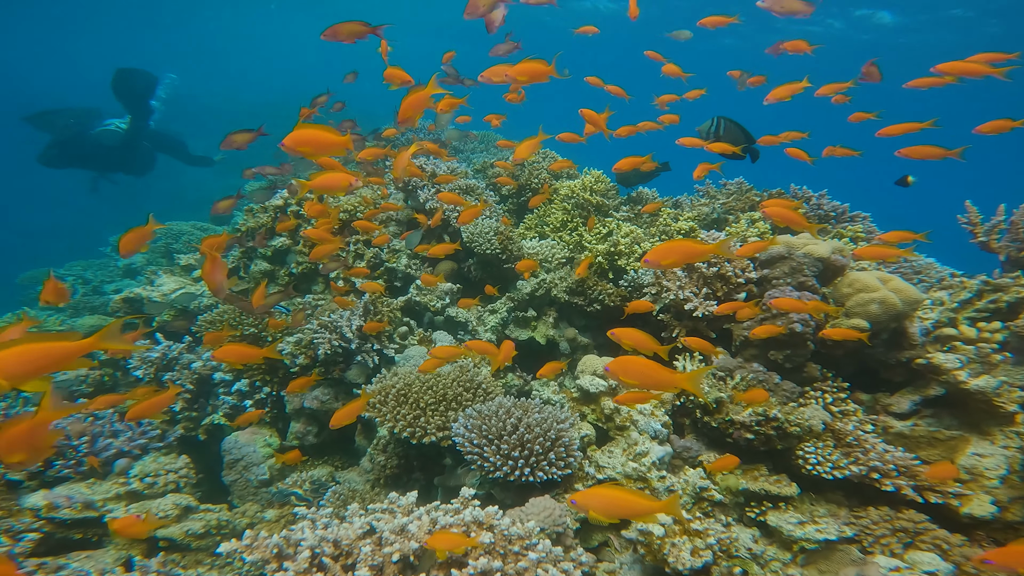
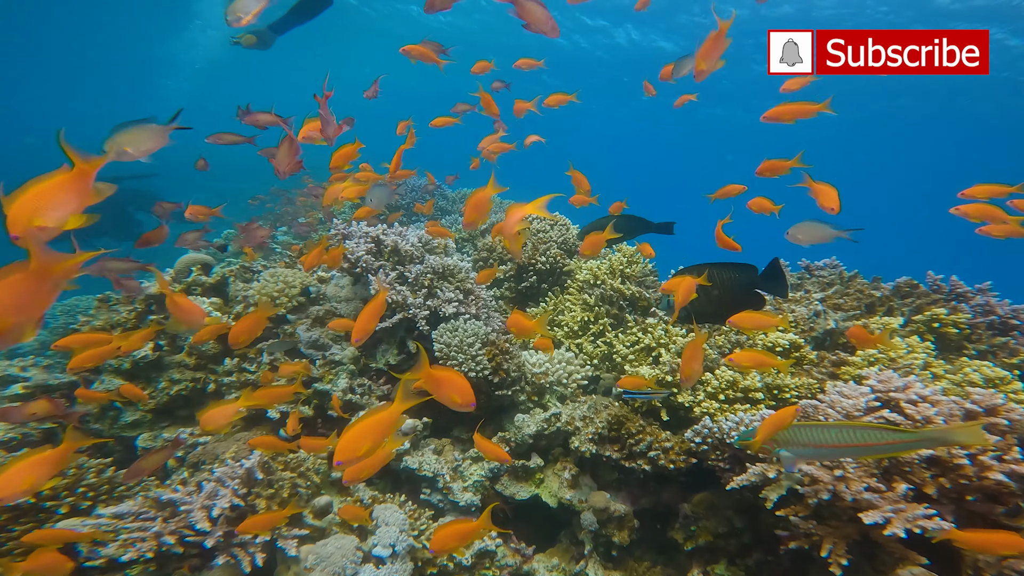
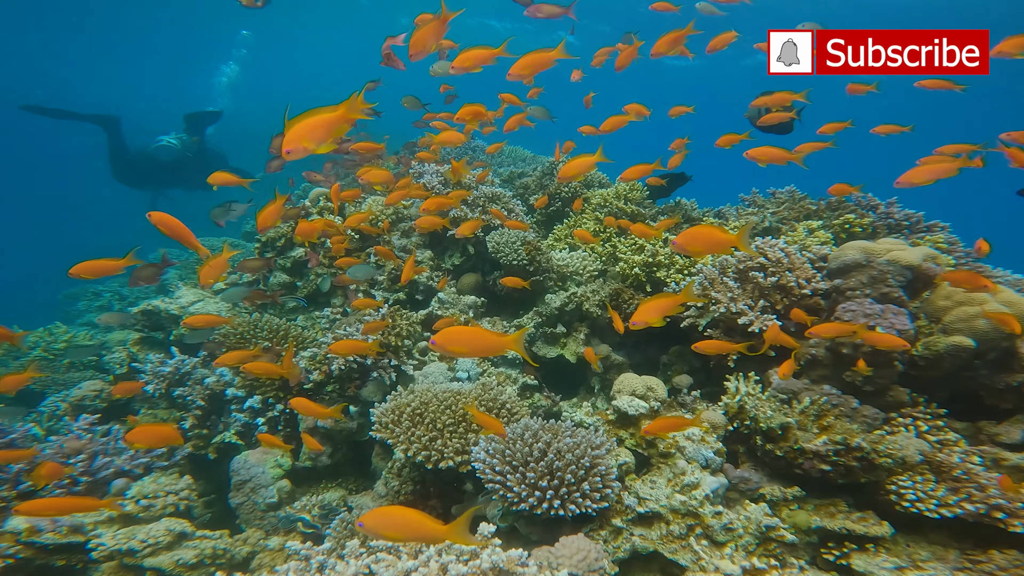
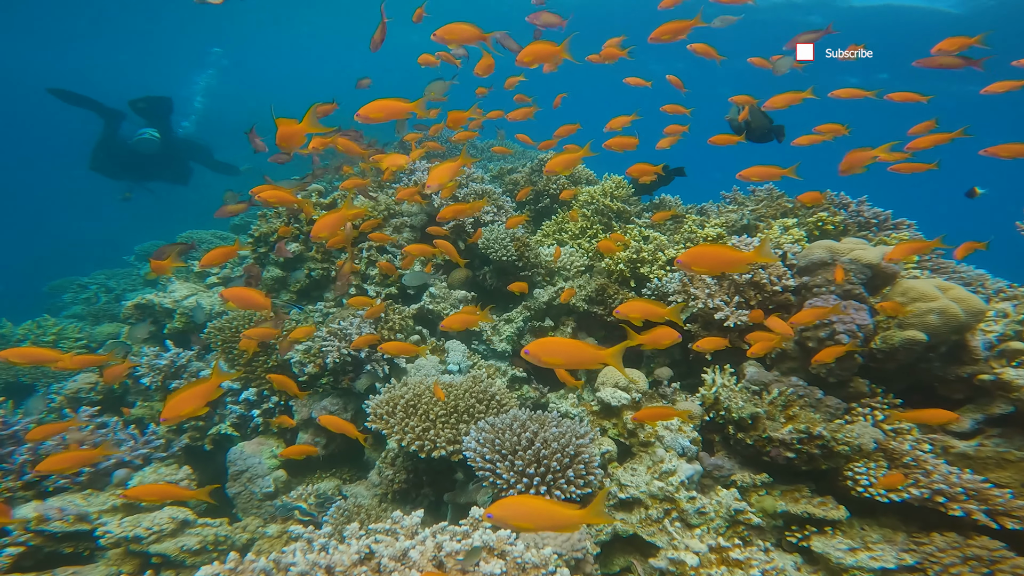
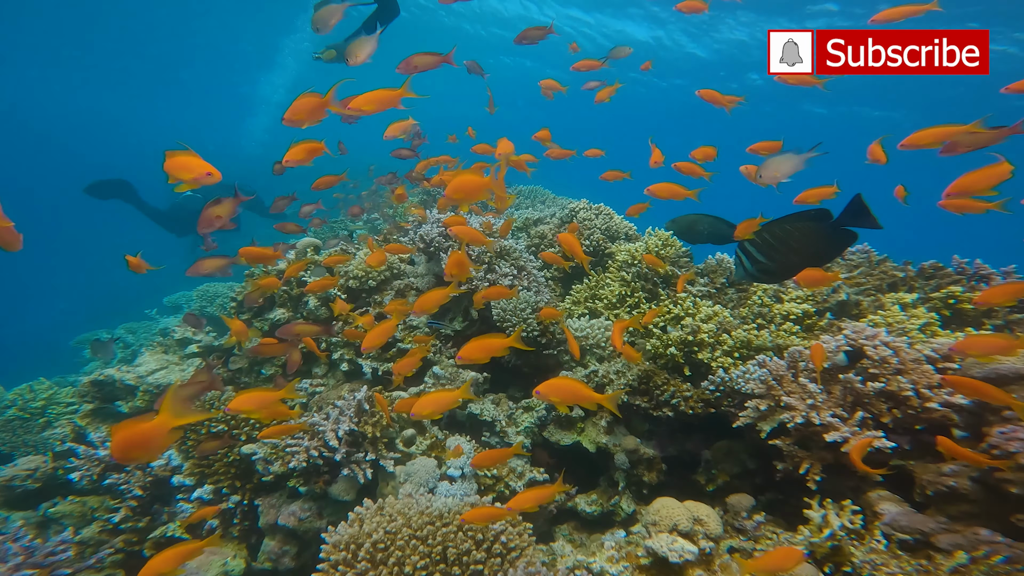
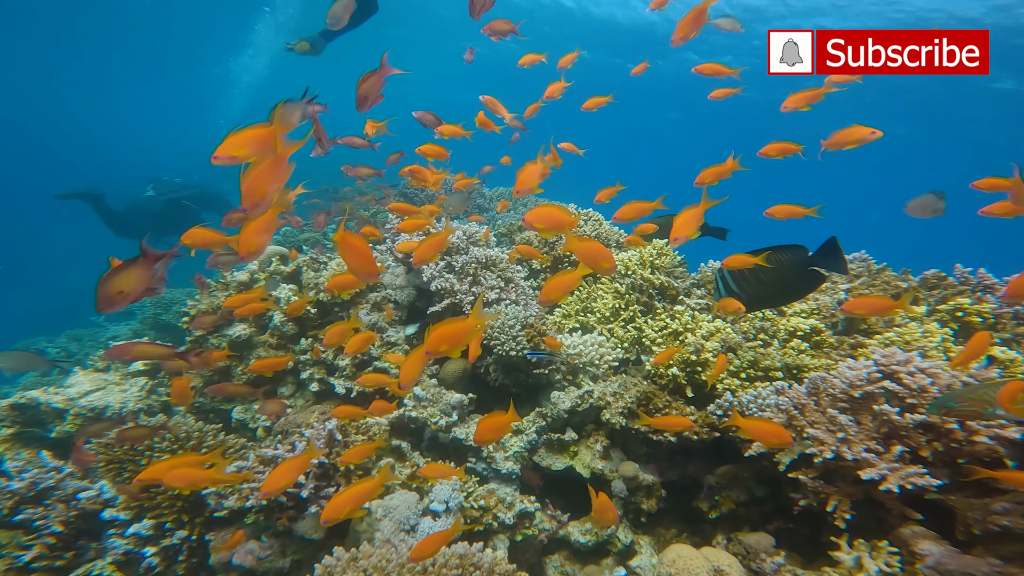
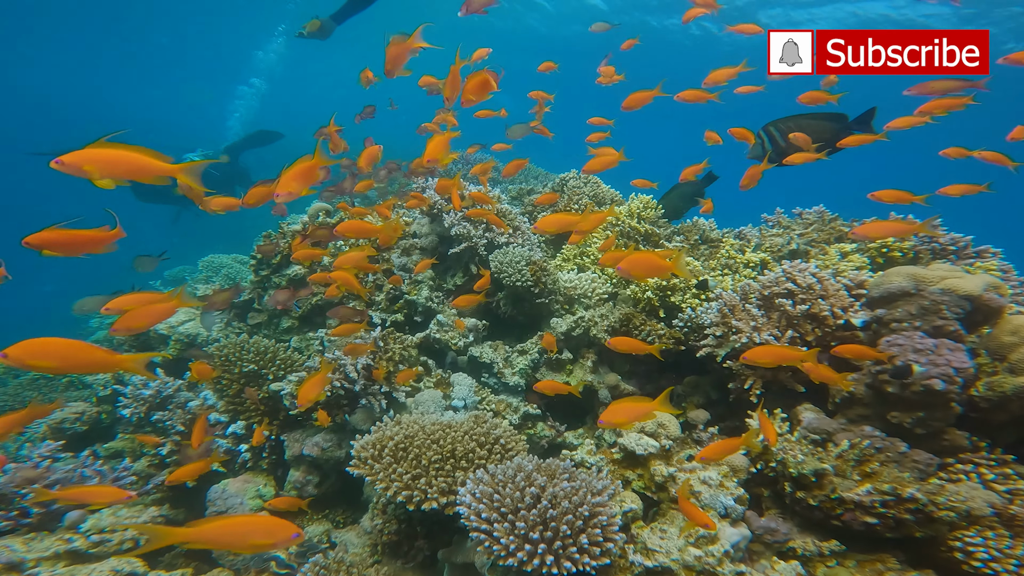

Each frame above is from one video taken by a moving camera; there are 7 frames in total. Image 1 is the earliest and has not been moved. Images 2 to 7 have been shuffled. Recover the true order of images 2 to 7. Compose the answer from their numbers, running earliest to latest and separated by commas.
4, 3, 7, 5, 6, 2
